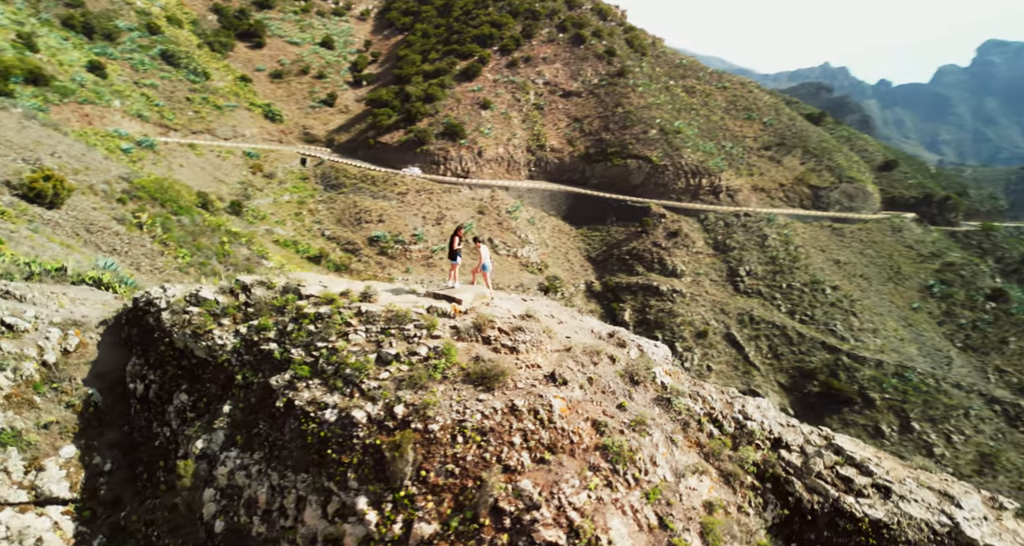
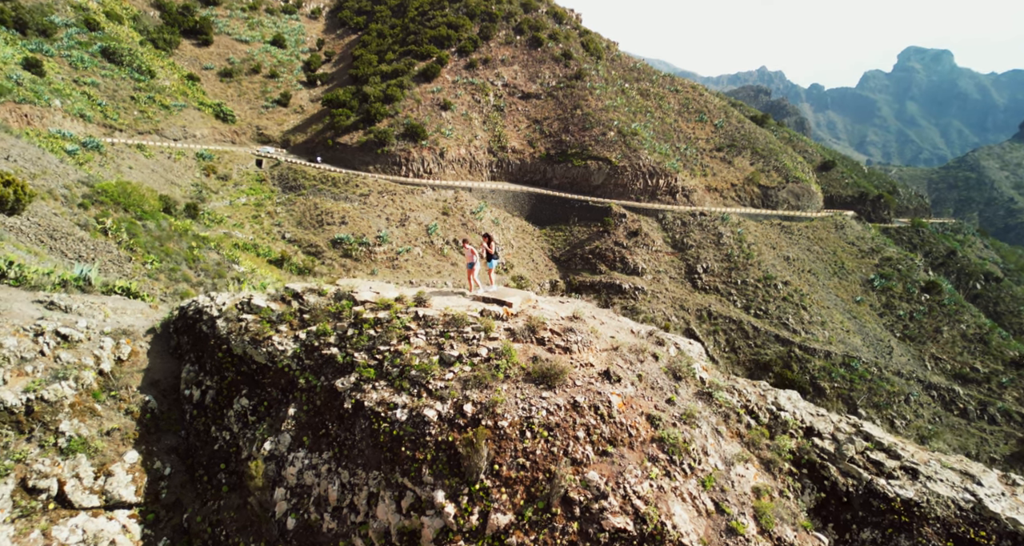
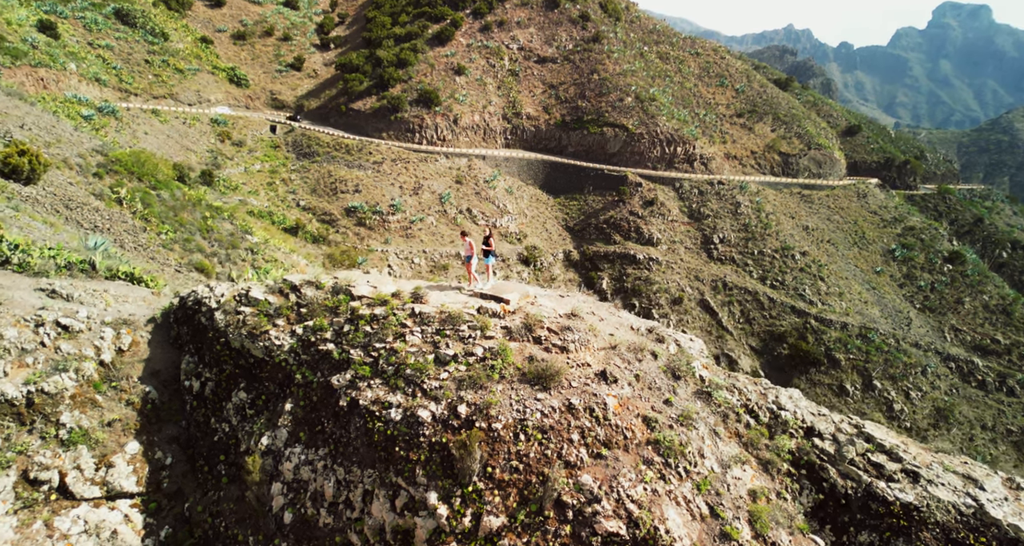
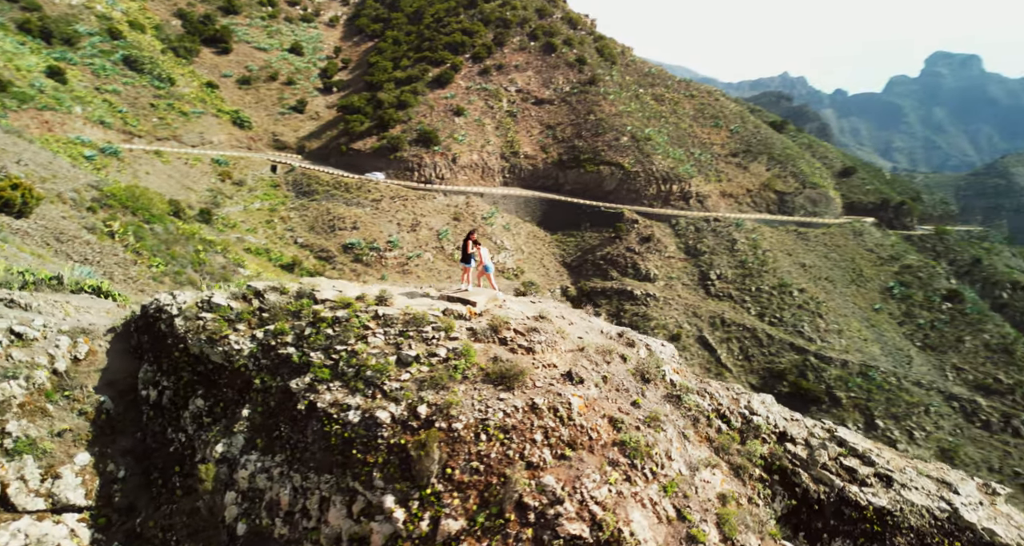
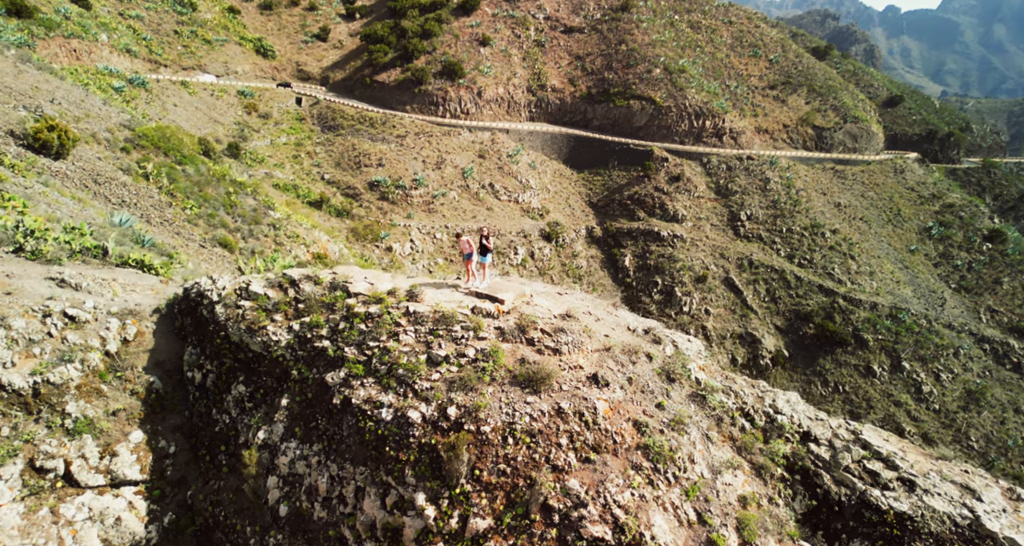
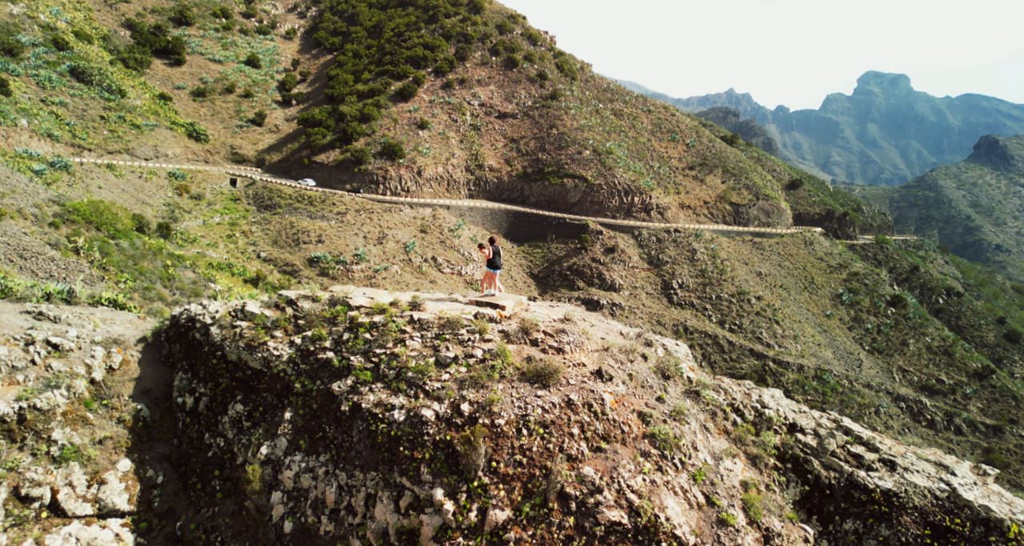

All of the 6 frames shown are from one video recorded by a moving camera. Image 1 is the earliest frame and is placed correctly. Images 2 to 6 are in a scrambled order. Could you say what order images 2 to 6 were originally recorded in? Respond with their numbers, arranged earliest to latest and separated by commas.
4, 6, 2, 3, 5
